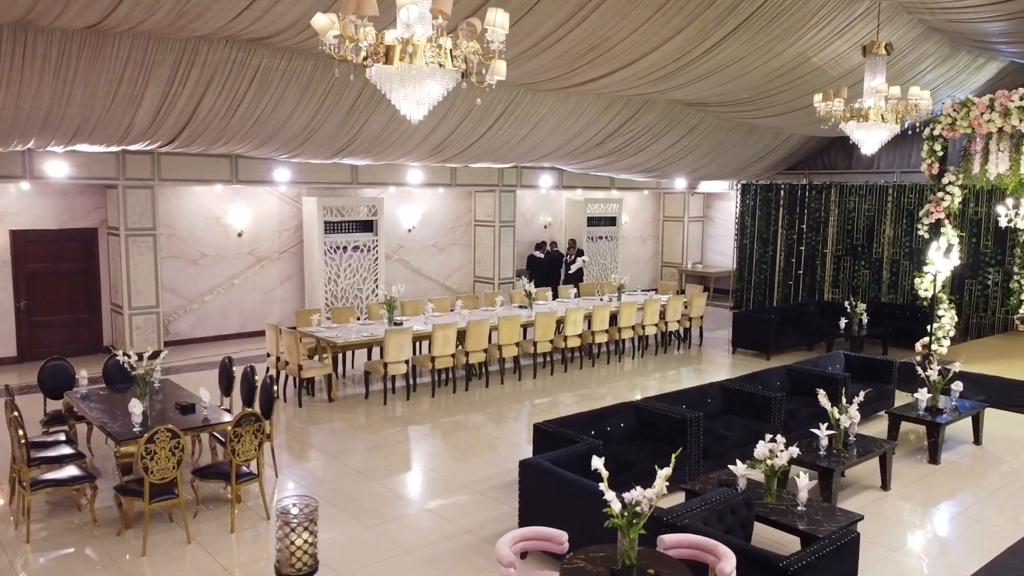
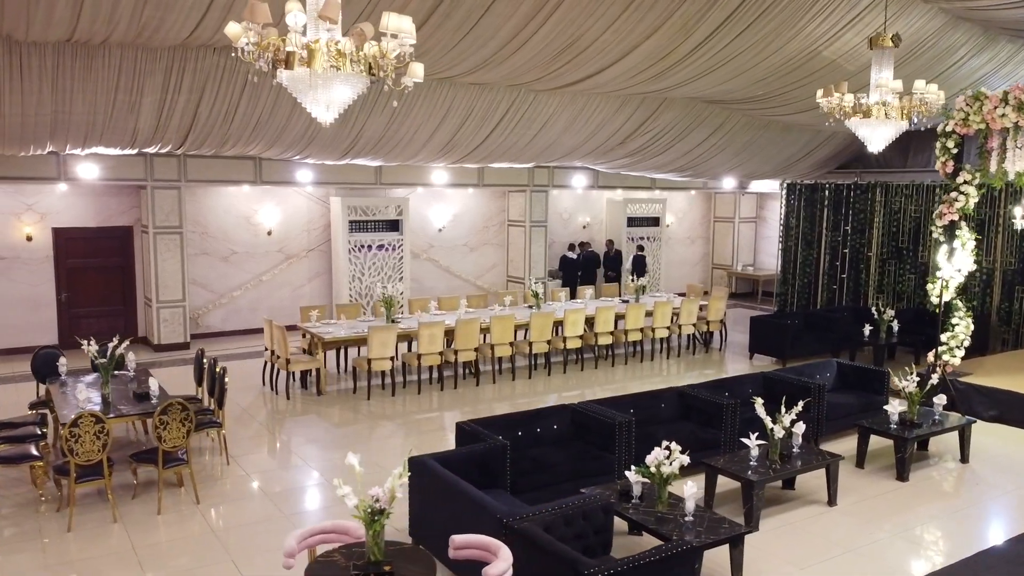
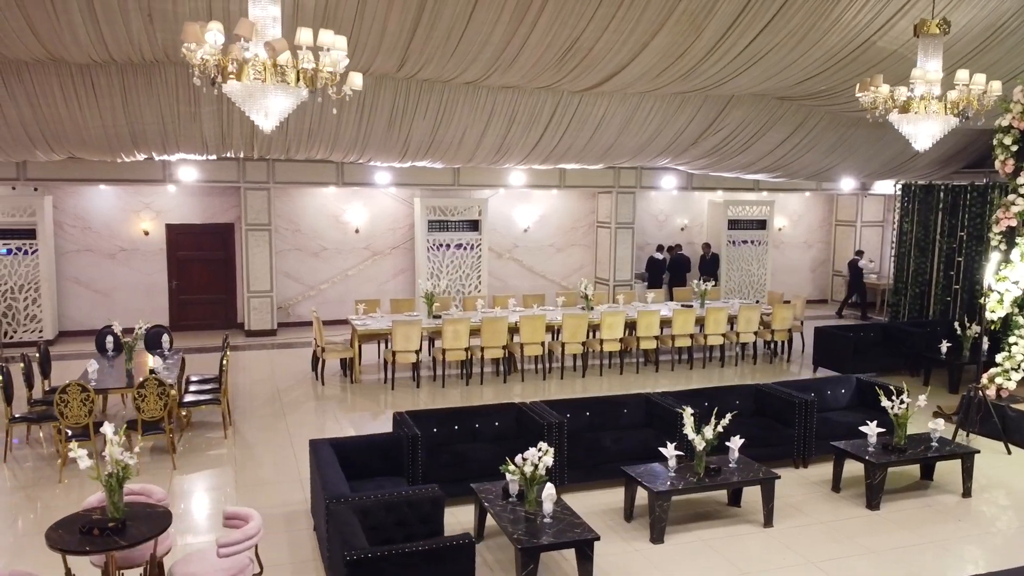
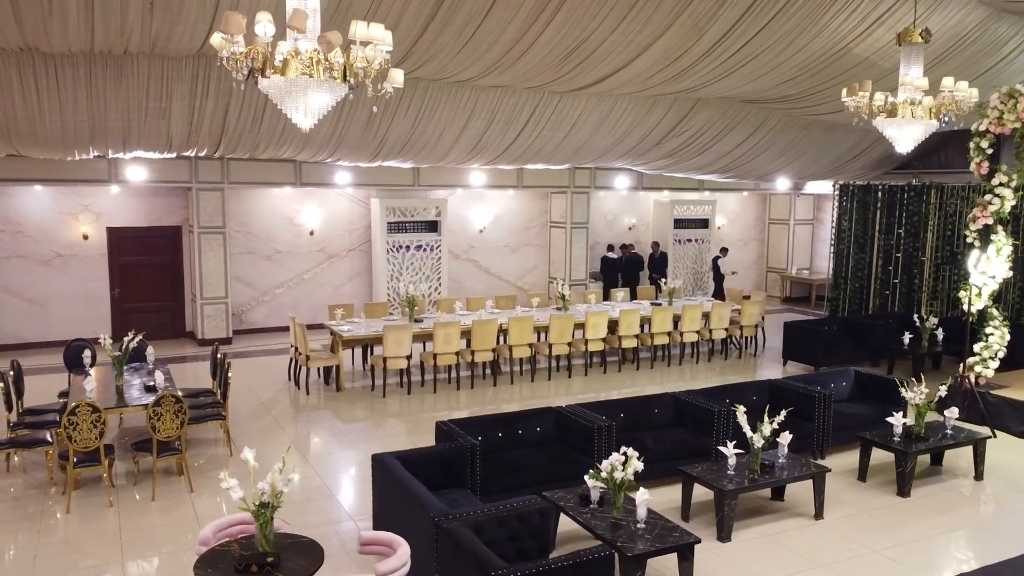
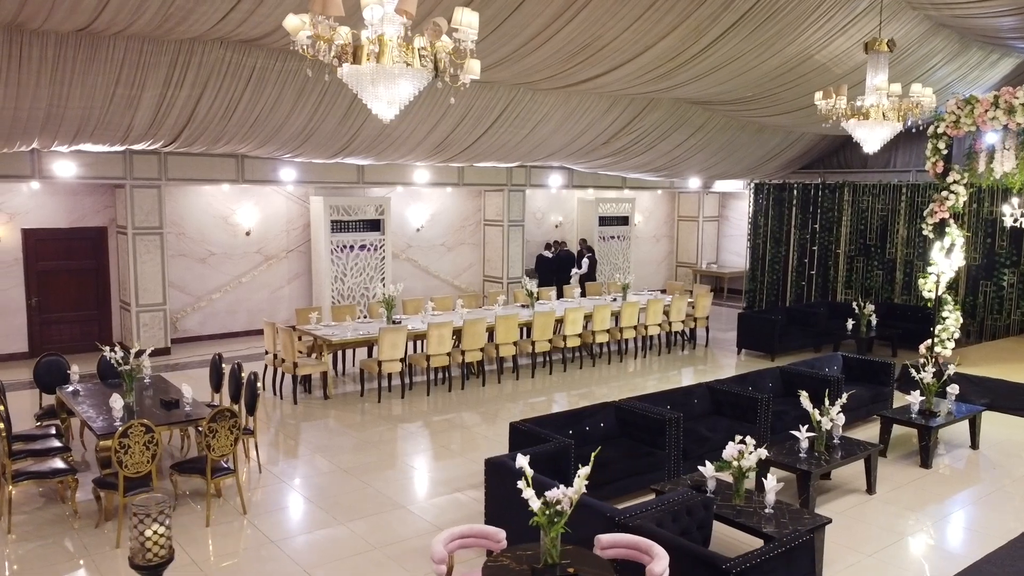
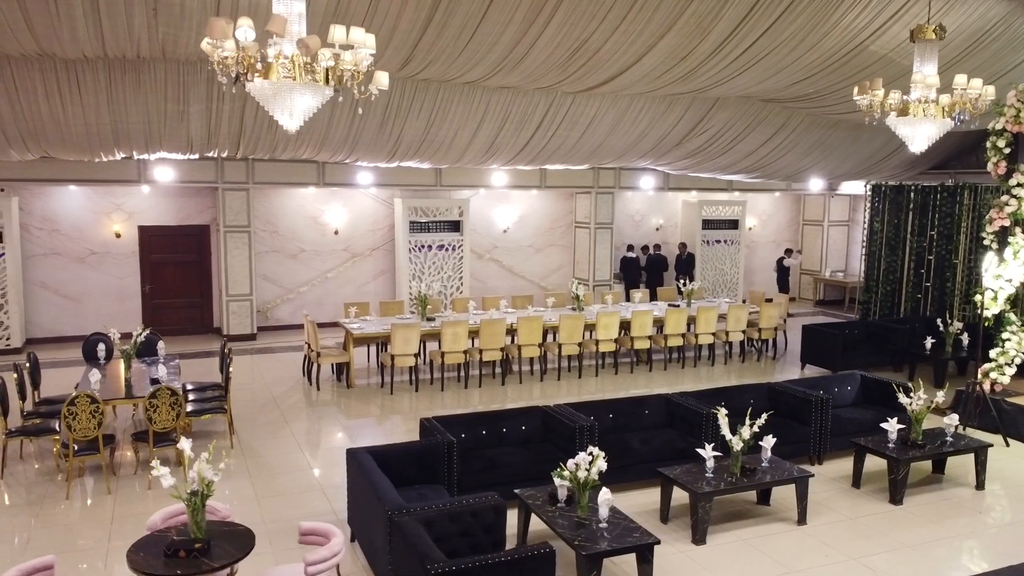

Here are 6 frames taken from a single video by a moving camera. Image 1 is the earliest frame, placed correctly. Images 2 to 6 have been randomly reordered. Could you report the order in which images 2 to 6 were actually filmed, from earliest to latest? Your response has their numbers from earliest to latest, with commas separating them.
5, 2, 4, 6, 3
